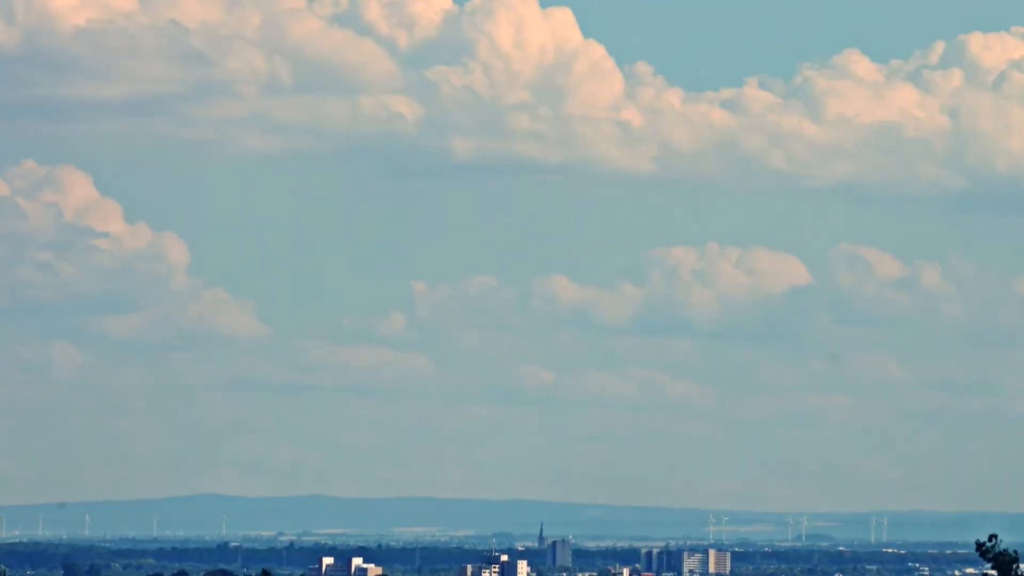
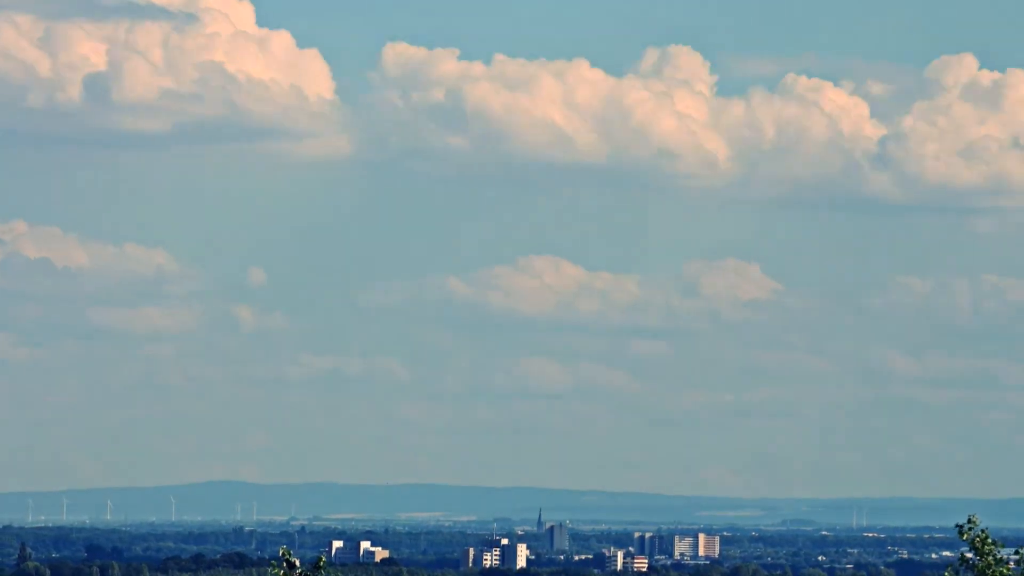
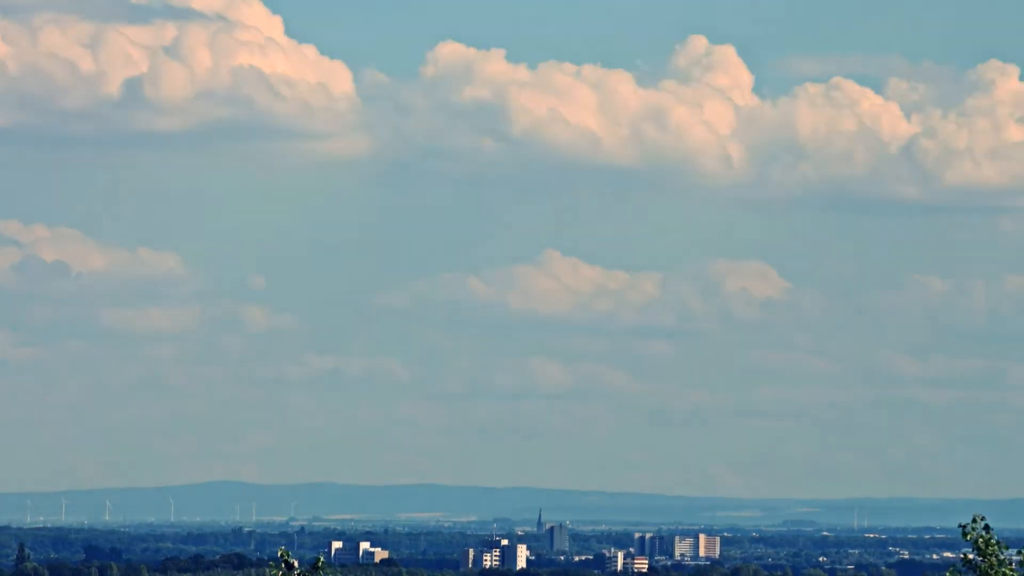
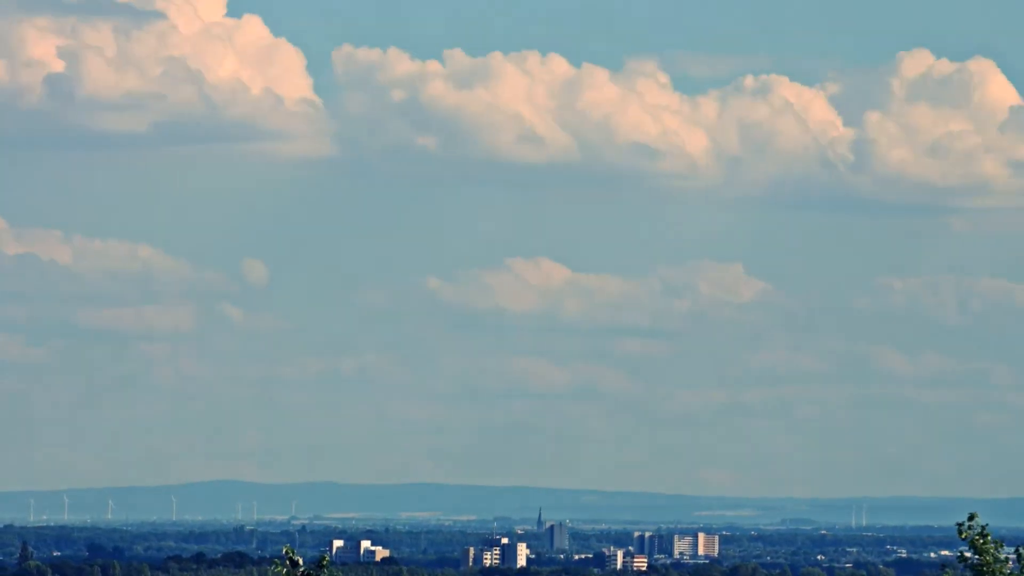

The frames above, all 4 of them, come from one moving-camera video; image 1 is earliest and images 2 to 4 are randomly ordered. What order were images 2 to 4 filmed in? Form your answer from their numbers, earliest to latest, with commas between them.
3, 2, 4
